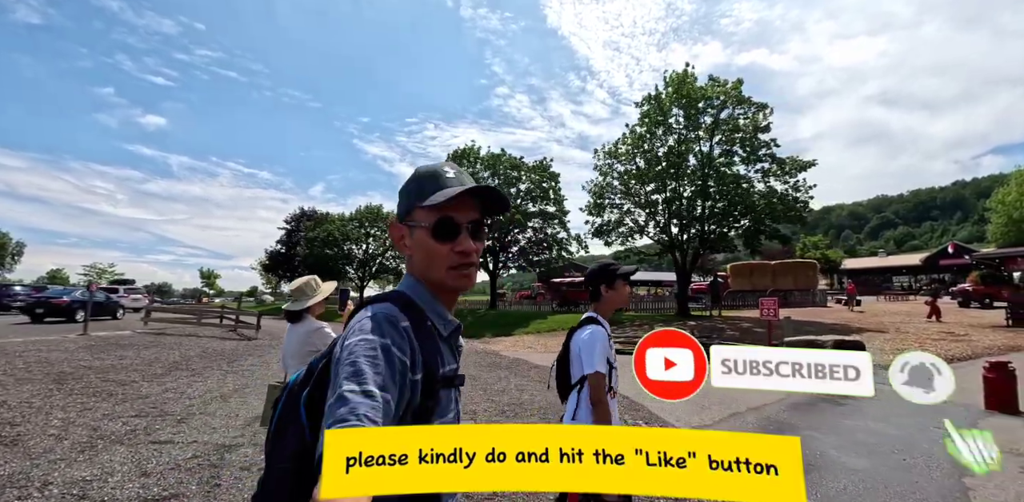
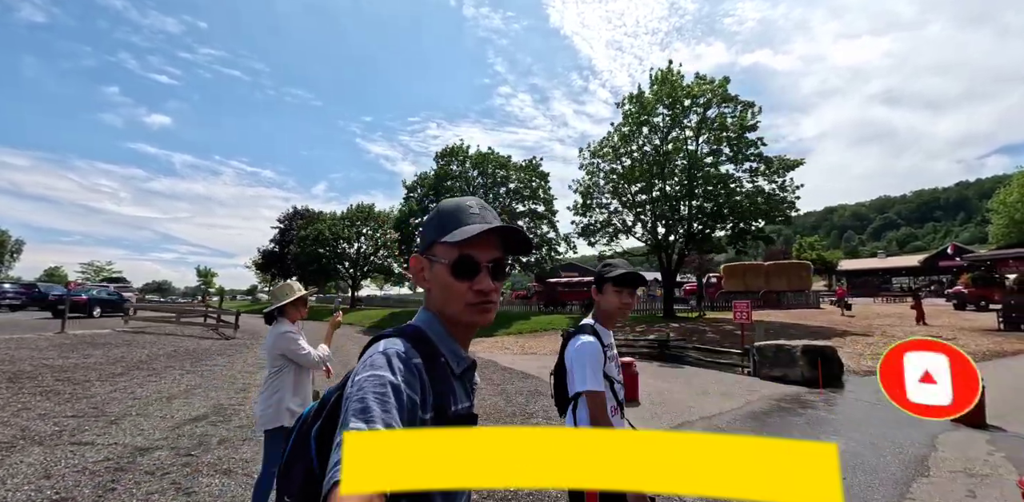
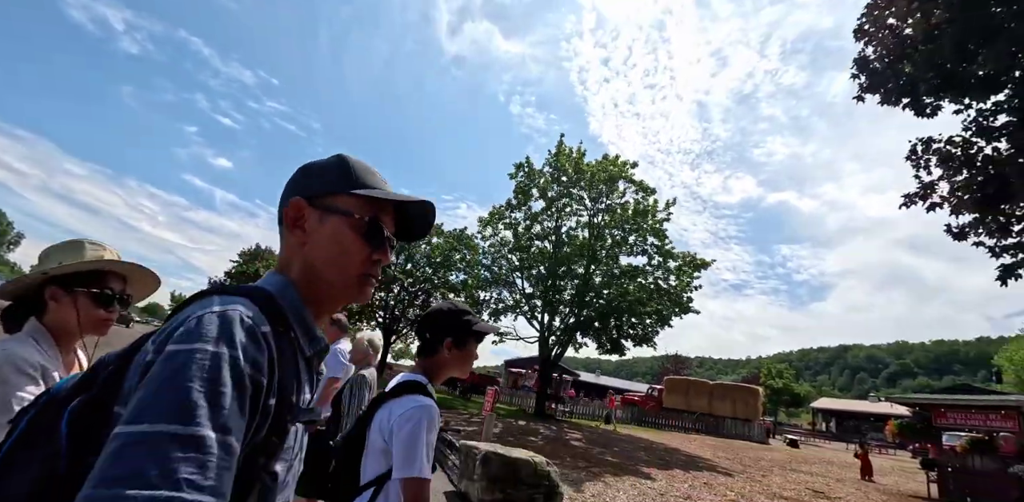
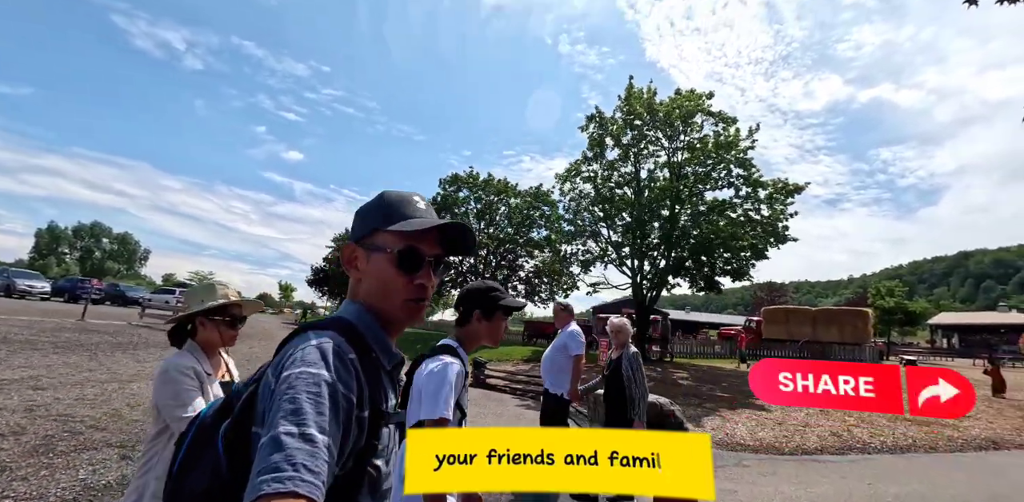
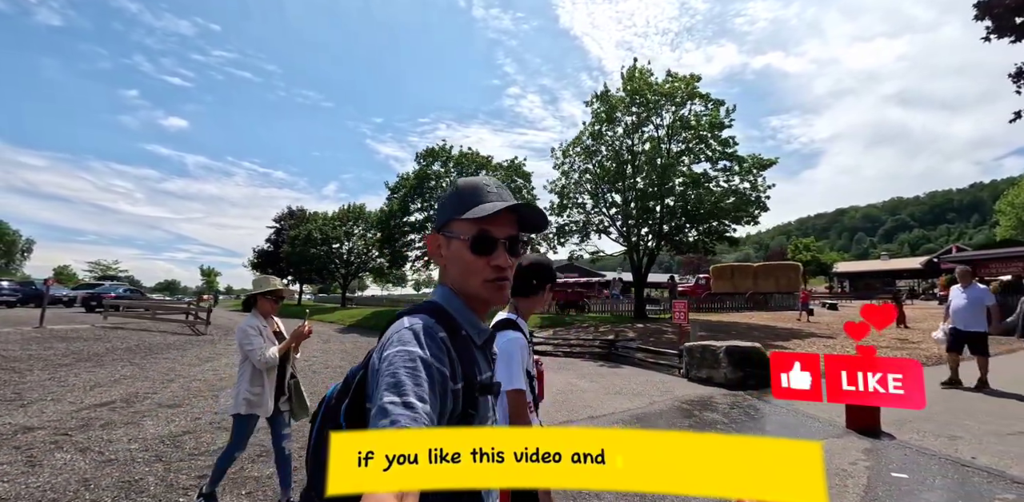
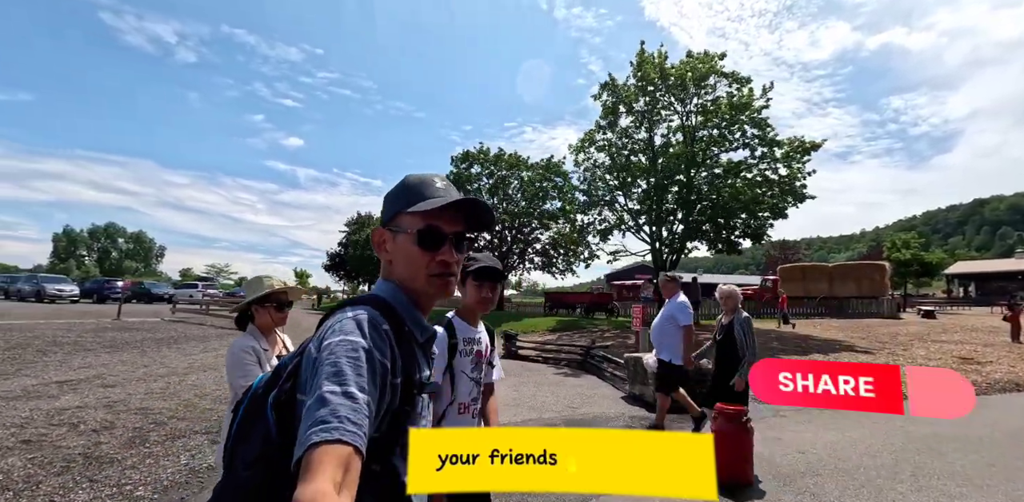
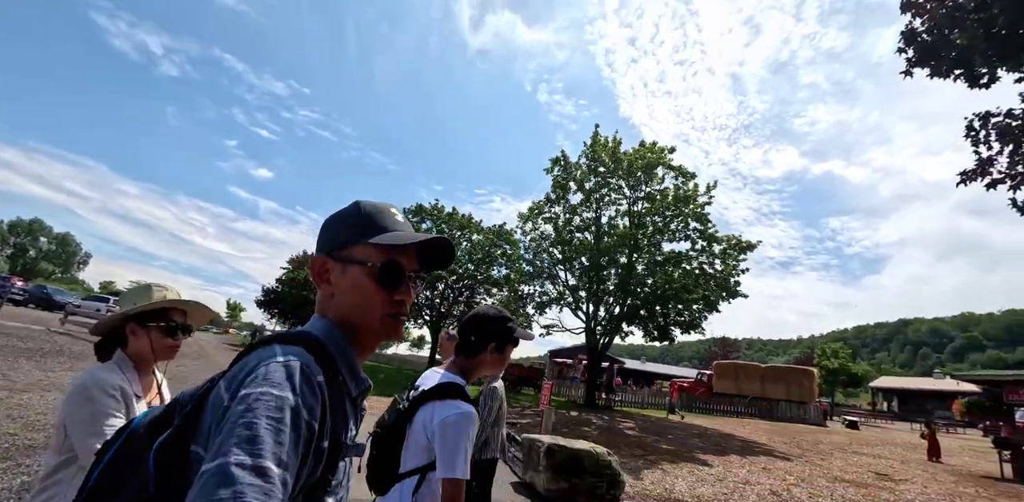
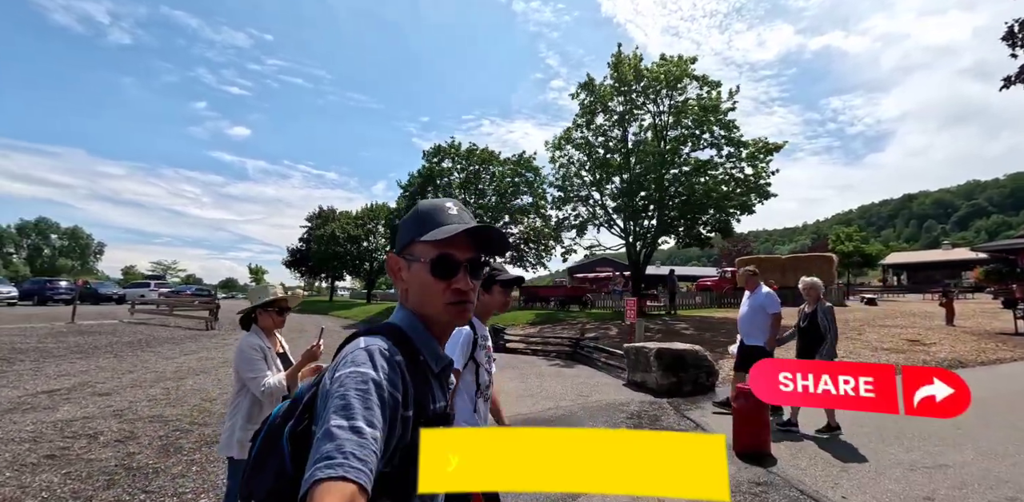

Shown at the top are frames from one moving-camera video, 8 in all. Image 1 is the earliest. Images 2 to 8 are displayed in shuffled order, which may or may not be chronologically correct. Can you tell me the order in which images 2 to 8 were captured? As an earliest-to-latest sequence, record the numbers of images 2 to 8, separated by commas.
2, 5, 8, 6, 4, 7, 3
